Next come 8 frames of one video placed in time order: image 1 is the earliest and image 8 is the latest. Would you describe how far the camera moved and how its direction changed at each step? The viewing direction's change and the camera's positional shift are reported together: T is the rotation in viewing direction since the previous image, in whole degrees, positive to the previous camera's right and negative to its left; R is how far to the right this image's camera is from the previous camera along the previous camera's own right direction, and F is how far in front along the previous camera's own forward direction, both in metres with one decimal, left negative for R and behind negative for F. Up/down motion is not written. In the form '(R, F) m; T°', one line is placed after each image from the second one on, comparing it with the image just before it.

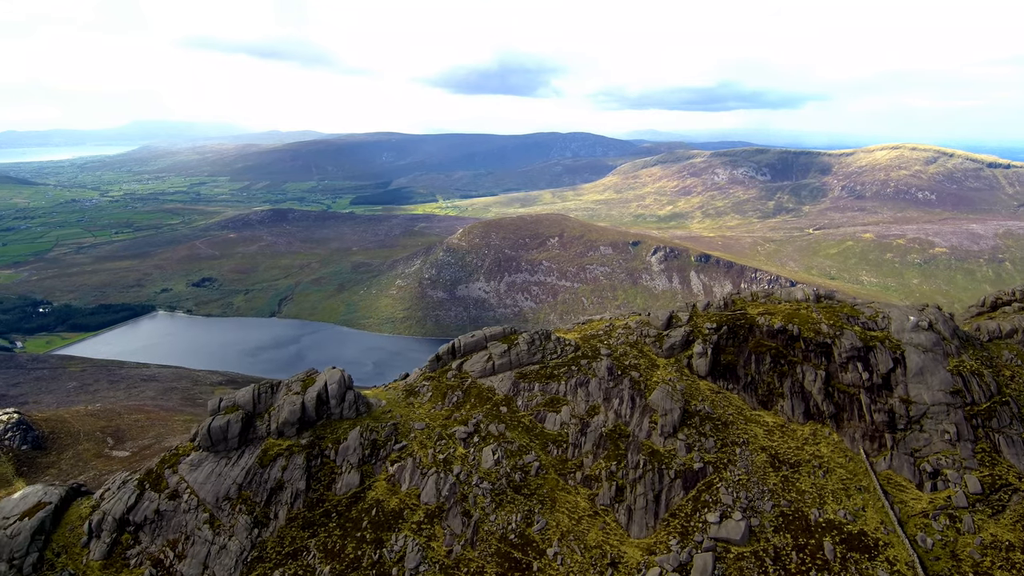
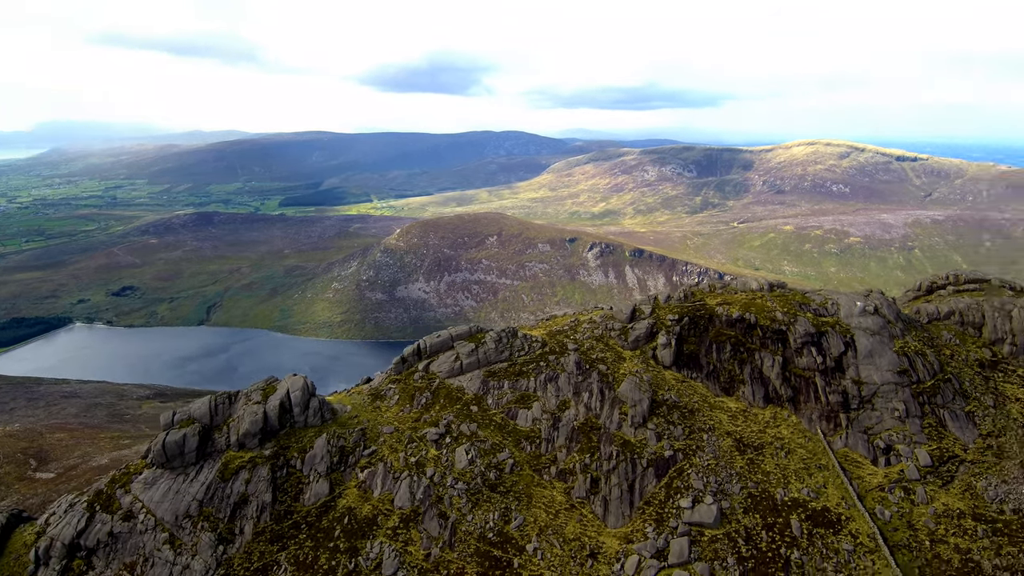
(-3.7, +0.3) m; +6°
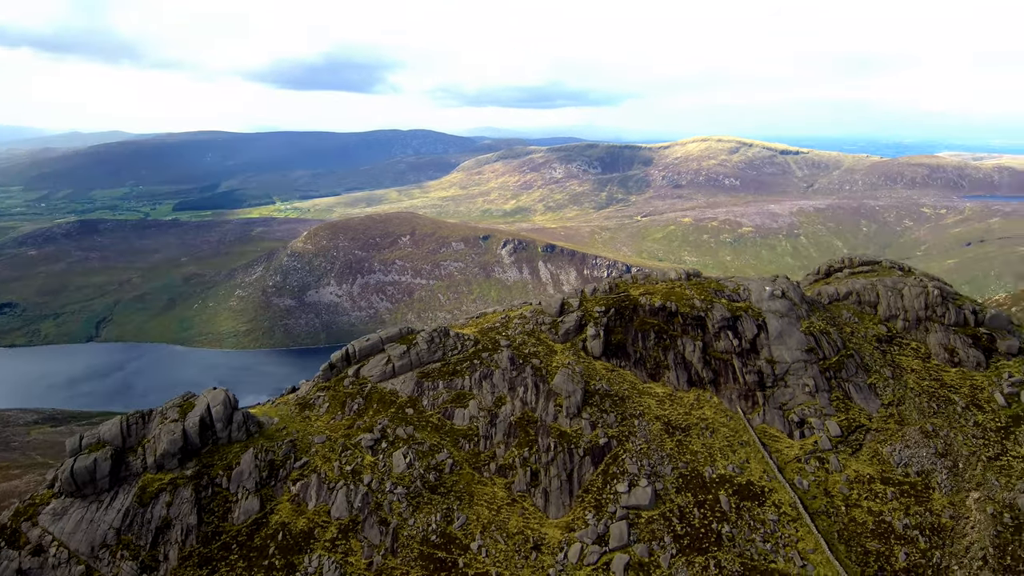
(-2.1, 0.0) m; +8°
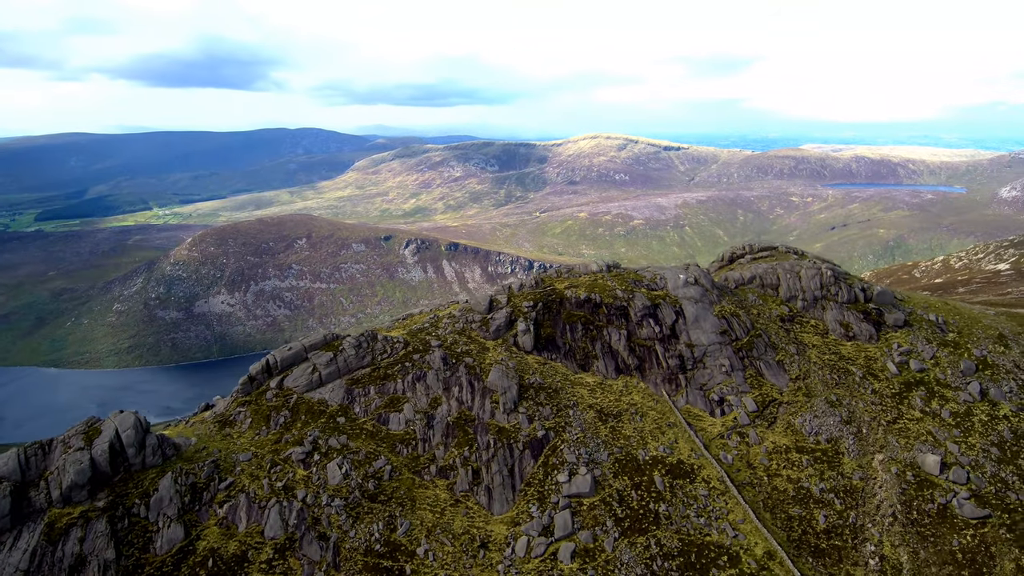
(-3.4, +0.3) m; +9°
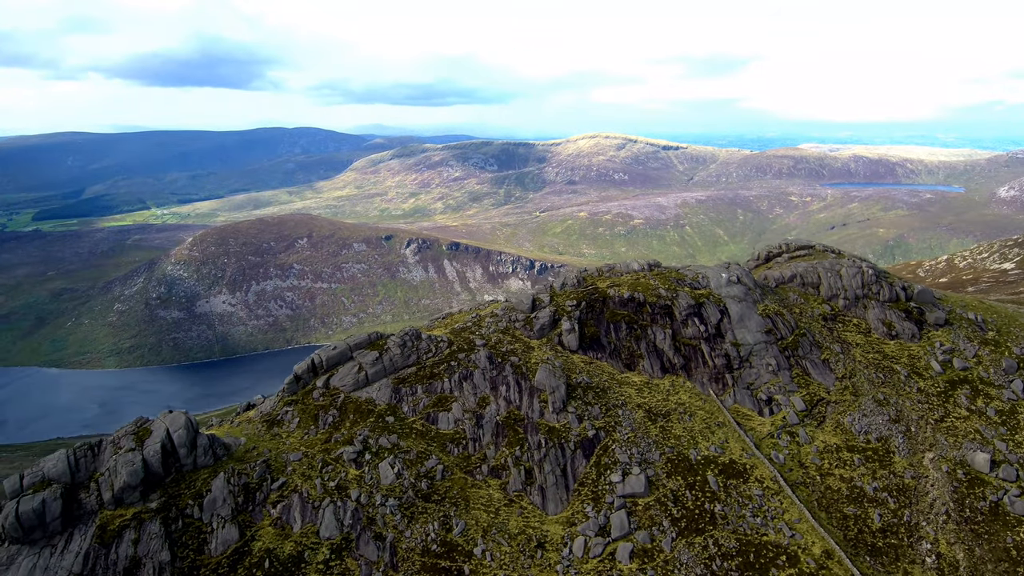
(-6.4, +0.4) m; 0°
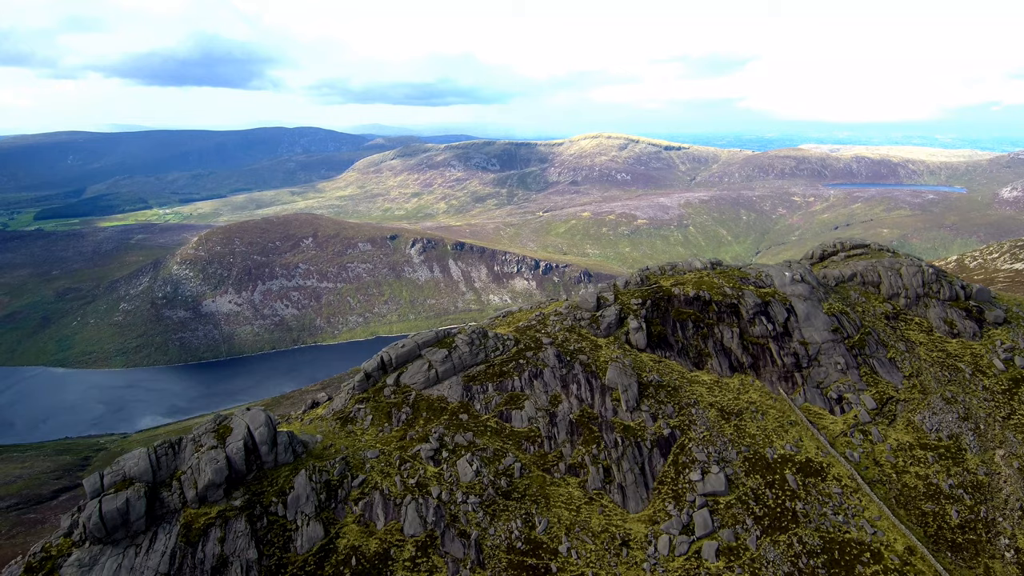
(-9.1, 0.0) m; 0°
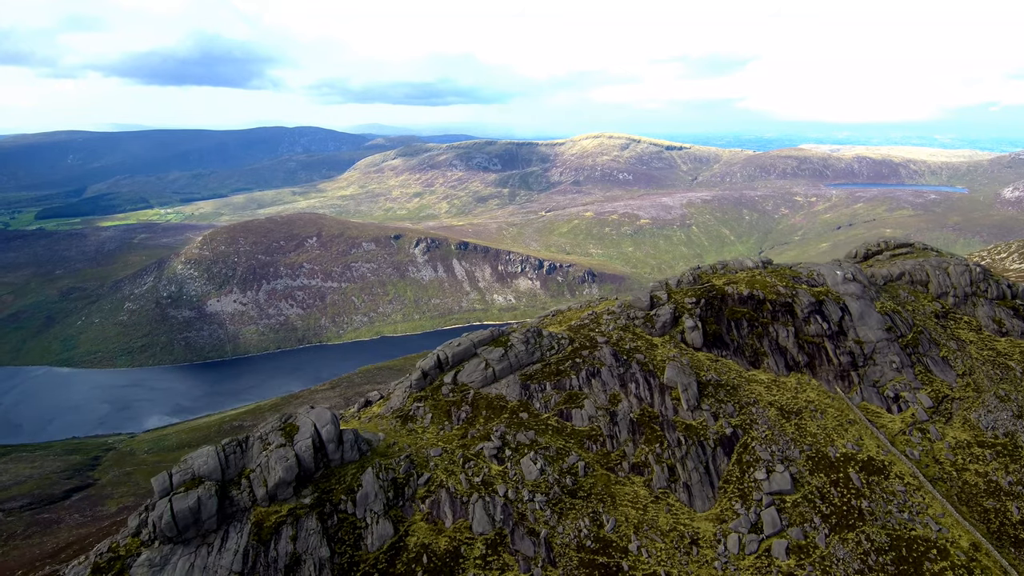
(-7.4, 0.0) m; 0°
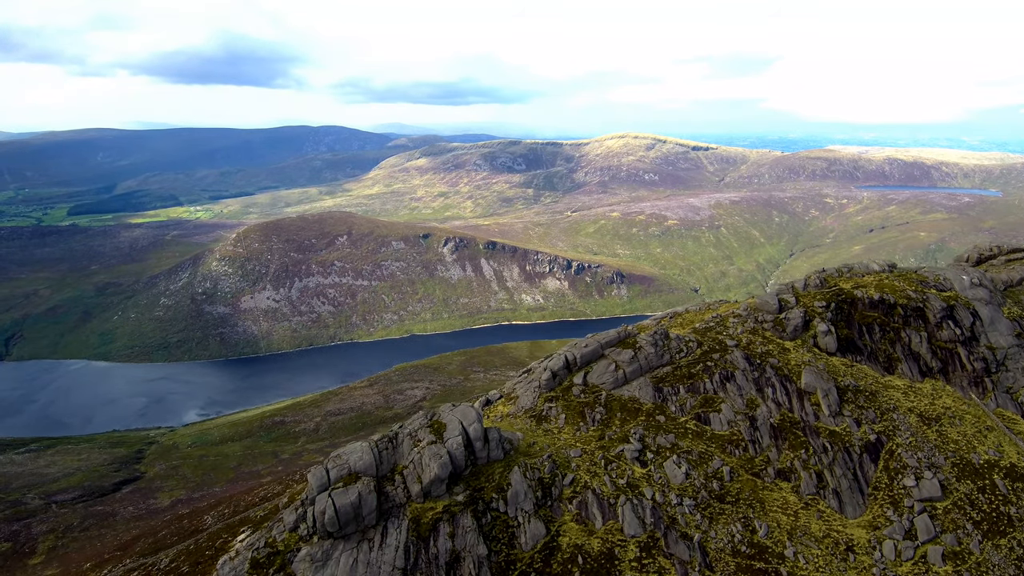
(-14.4, -0.2) m; -2°
